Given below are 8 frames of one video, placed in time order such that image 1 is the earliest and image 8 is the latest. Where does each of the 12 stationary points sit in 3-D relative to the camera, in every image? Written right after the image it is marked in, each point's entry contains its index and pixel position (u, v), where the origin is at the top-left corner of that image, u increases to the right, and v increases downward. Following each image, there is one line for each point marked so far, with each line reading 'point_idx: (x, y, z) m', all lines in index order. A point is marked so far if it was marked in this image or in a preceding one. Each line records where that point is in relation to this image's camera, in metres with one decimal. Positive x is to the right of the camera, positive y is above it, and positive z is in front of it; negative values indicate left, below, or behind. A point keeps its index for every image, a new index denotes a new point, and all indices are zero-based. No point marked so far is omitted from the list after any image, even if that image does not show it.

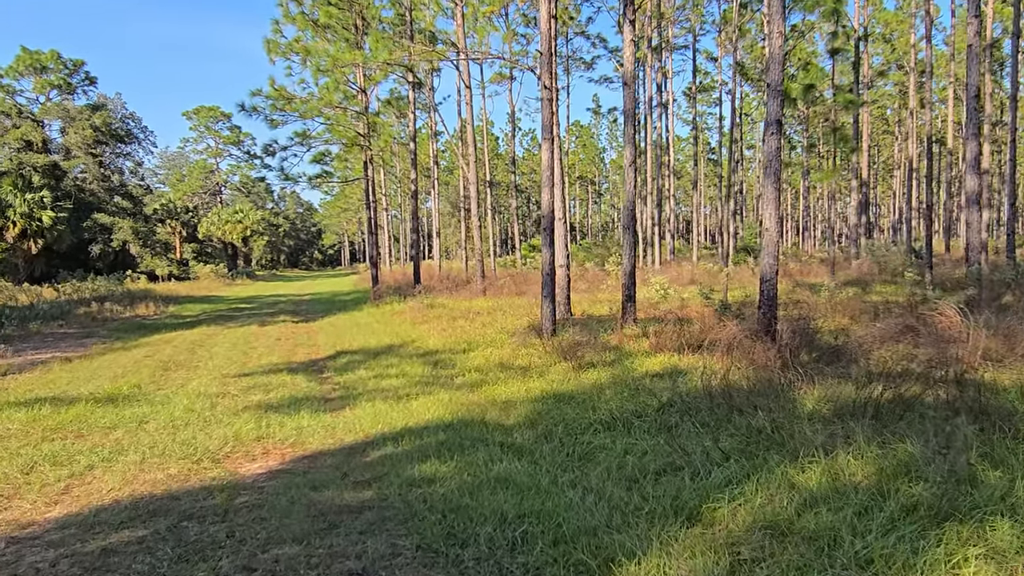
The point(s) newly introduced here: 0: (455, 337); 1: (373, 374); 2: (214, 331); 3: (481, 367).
0: (-0.7, -0.6, +9.6) m
1: (-1.3, -0.9, +7.3) m
2: (-5.0, -0.7, +12.4) m
3: (-0.3, -0.8, +7.3) m
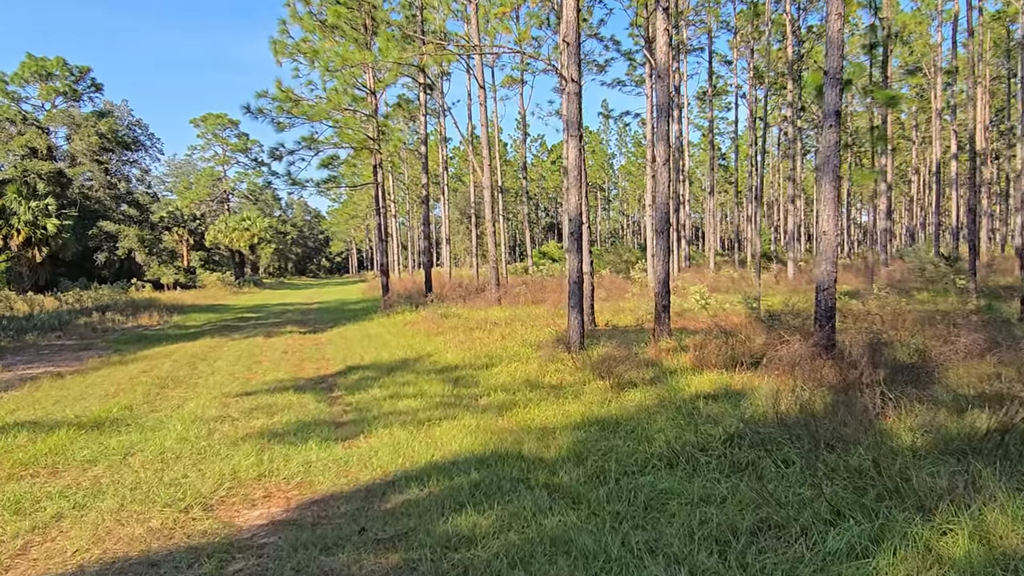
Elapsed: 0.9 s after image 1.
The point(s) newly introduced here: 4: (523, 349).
0: (-0.4, -0.7, +8.9) m
1: (-1.1, -0.9, +6.6) m
2: (-4.6, -0.9, +11.8) m
3: (0.0, -0.9, +6.7) m
4: (+0.1, -0.7, +8.7) m
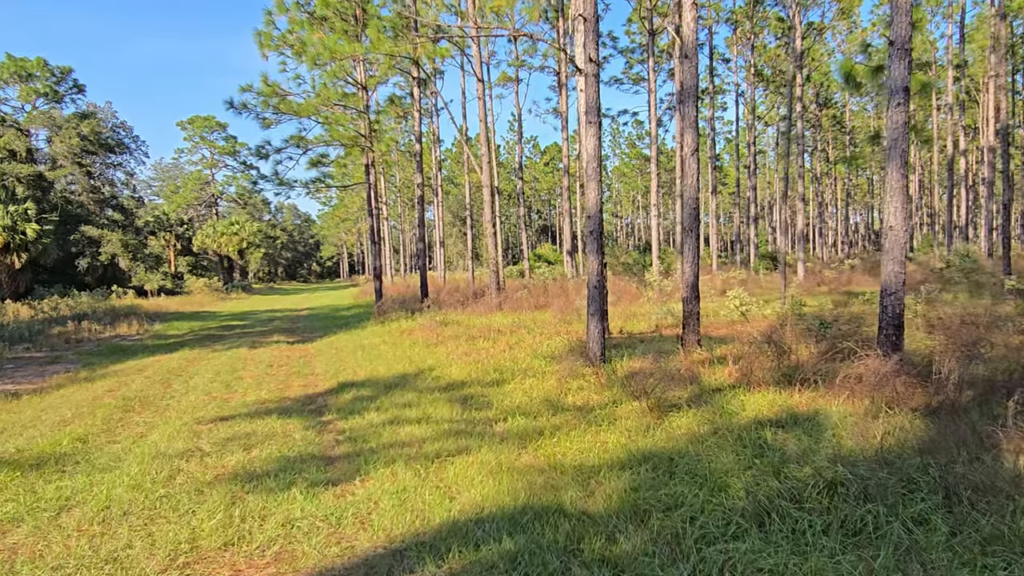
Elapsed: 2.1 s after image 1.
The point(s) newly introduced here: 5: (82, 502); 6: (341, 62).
0: (-0.3, -0.8, +8.0) m
1: (-0.9, -1.0, +5.7) m
2: (-4.6, -1.0, +10.8) m
3: (+0.1, -0.9, +5.7) m
4: (+0.2, -0.8, +7.8) m
5: (-2.2, -1.1, +3.8) m
6: (-3.5, +4.7, +15.3) m
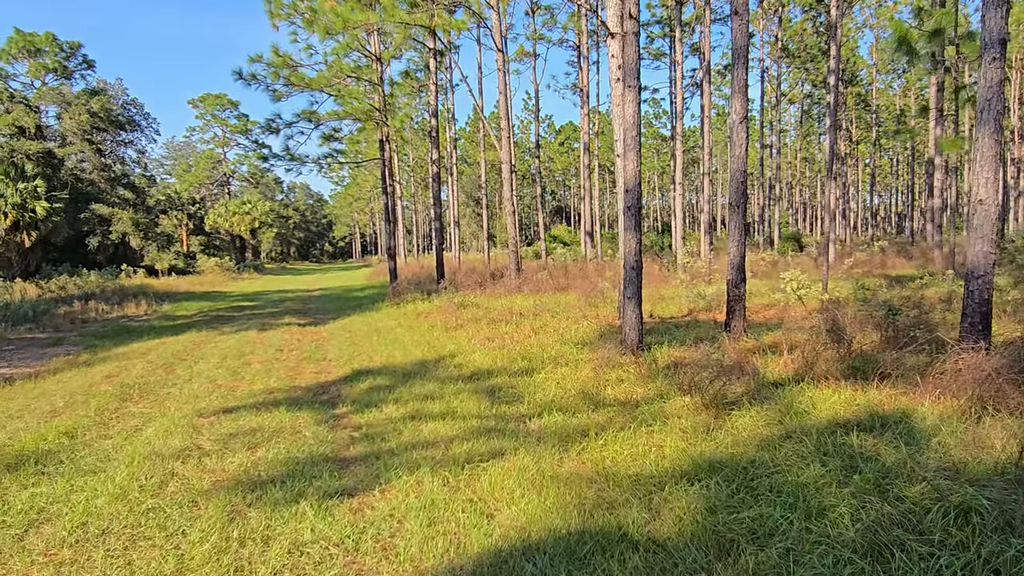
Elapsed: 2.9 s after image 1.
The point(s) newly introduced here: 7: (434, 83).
0: (0.0, -0.6, +7.4) m
1: (-0.7, -0.9, +5.2) m
2: (-4.2, -0.7, +10.3) m
3: (+0.4, -0.8, +5.1) m
4: (+0.5, -0.6, +7.2) m
5: (-2.0, -1.0, +3.2) m
6: (-3.1, +5.1, +14.6) m
7: (-2.0, +5.2, +19.0) m
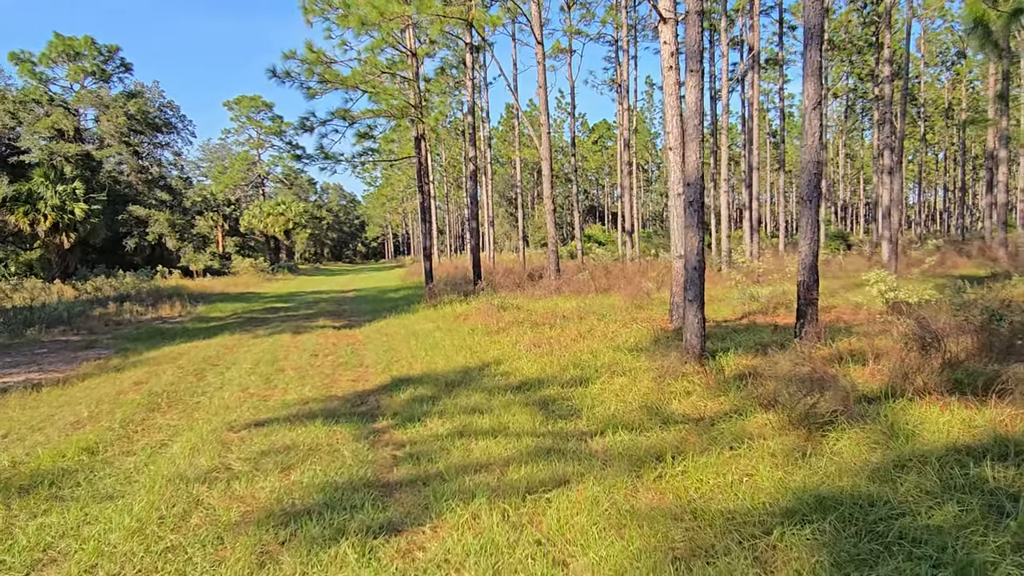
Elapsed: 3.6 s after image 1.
0: (+0.4, -0.6, +6.9) m
1: (-0.3, -0.9, +4.7) m
2: (-3.7, -0.7, +9.9) m
3: (+0.7, -0.8, +4.6) m
4: (+1.0, -0.6, +6.7) m
5: (-1.7, -1.0, +2.8) m
6: (-2.4, +5.0, +14.3) m
7: (-1.1, +5.2, +18.5) m
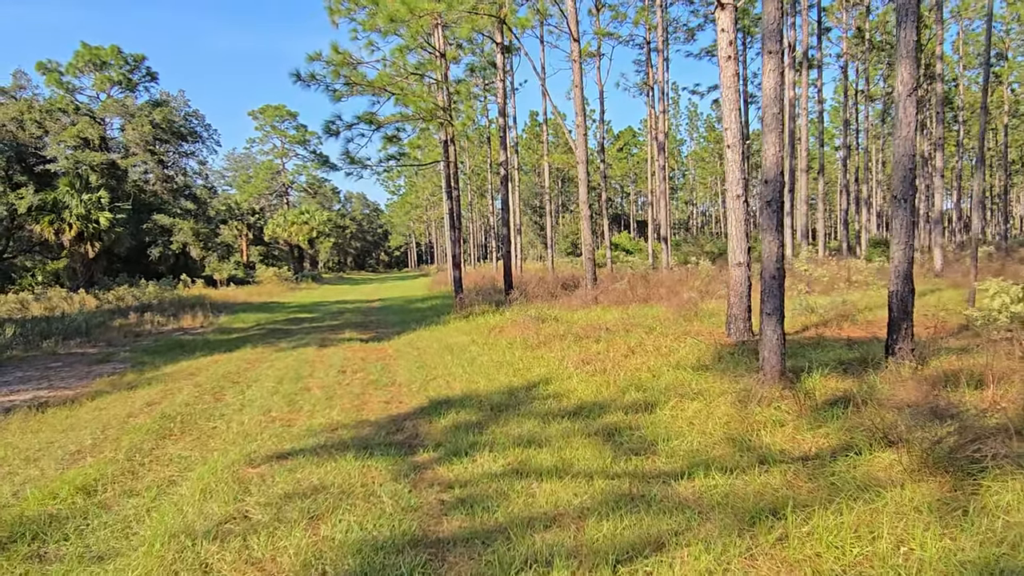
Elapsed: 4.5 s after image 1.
0: (+0.8, -0.7, +6.2) m
1: (0.0, -0.9, +4.0) m
2: (-3.2, -0.9, +9.3) m
3: (+1.1, -0.9, +3.9) m
4: (+1.4, -0.7, +5.9) m
5: (-1.4, -1.1, +2.2) m
6: (-1.7, +4.9, +13.7) m
7: (-0.3, +5.0, +17.9) m
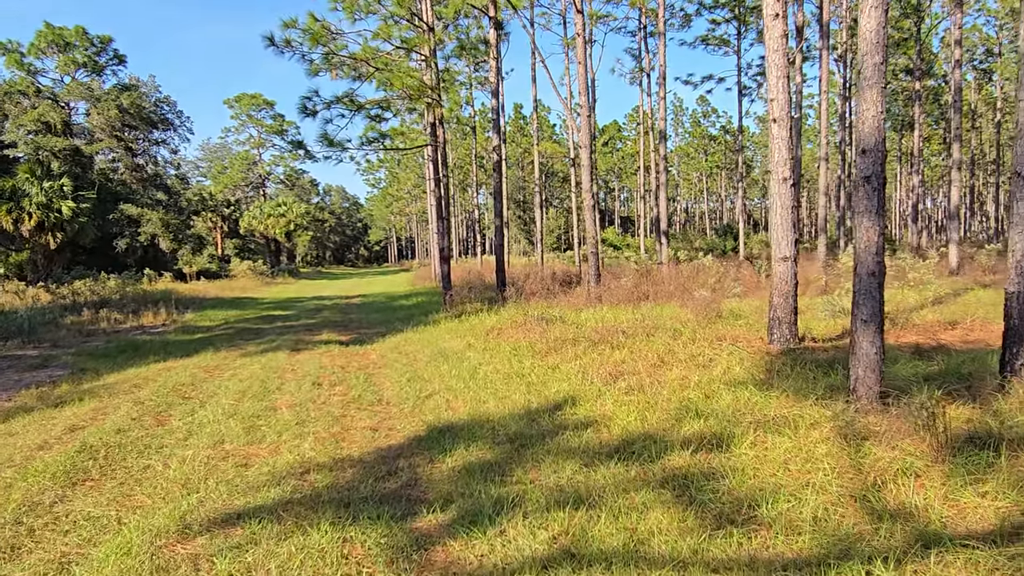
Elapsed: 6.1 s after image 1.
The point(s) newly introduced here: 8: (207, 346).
0: (+1.0, -0.7, +5.0) m
1: (+0.2, -0.9, +2.8) m
2: (-3.1, -0.8, +8.0) m
3: (+1.3, -0.9, +2.7) m
4: (+1.5, -0.7, +4.7) m
5: (-1.2, -1.1, +0.9) m
6: (-1.8, +4.9, +12.4) m
7: (-0.5, +5.1, +16.6) m
8: (-4.1, -0.8, +10.0) m
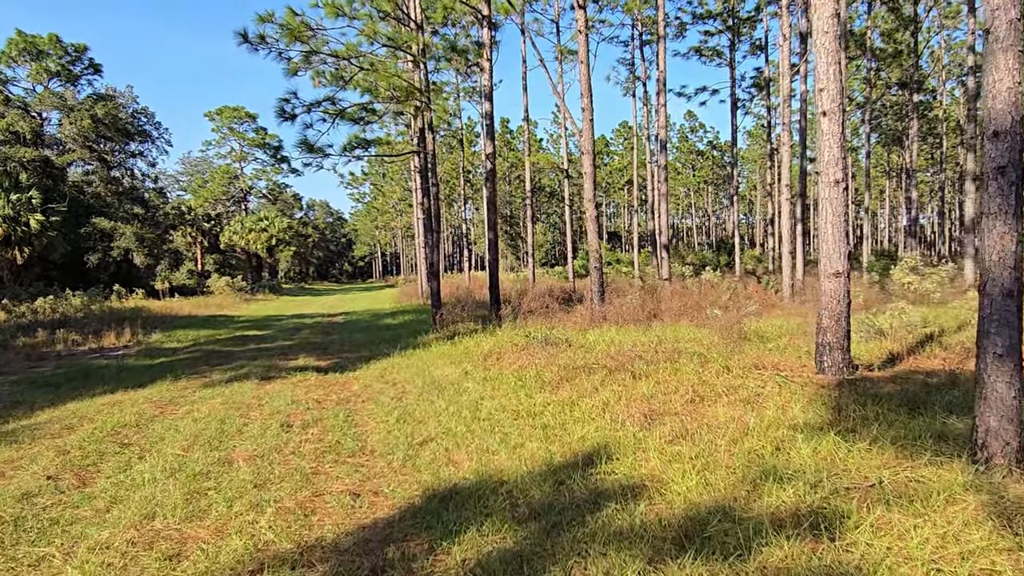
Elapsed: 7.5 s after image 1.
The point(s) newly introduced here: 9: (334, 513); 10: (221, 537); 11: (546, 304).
0: (+1.1, -0.8, +3.9) m
1: (+0.3, -1.0, +1.7) m
2: (-3.1, -1.0, +6.9) m
3: (+1.4, -1.0, +1.7) m
4: (+1.6, -0.8, +3.7) m
5: (-1.0, -1.1, -0.2) m
6: (-1.8, +4.7, +11.4) m
7: (-0.6, +4.7, +15.7) m
8: (-4.1, -1.0, +8.9) m
9: (-0.8, -1.0, +3.4) m
10: (-1.2, -1.0, +3.1) m
11: (+0.6, -0.3, +13.3) m
